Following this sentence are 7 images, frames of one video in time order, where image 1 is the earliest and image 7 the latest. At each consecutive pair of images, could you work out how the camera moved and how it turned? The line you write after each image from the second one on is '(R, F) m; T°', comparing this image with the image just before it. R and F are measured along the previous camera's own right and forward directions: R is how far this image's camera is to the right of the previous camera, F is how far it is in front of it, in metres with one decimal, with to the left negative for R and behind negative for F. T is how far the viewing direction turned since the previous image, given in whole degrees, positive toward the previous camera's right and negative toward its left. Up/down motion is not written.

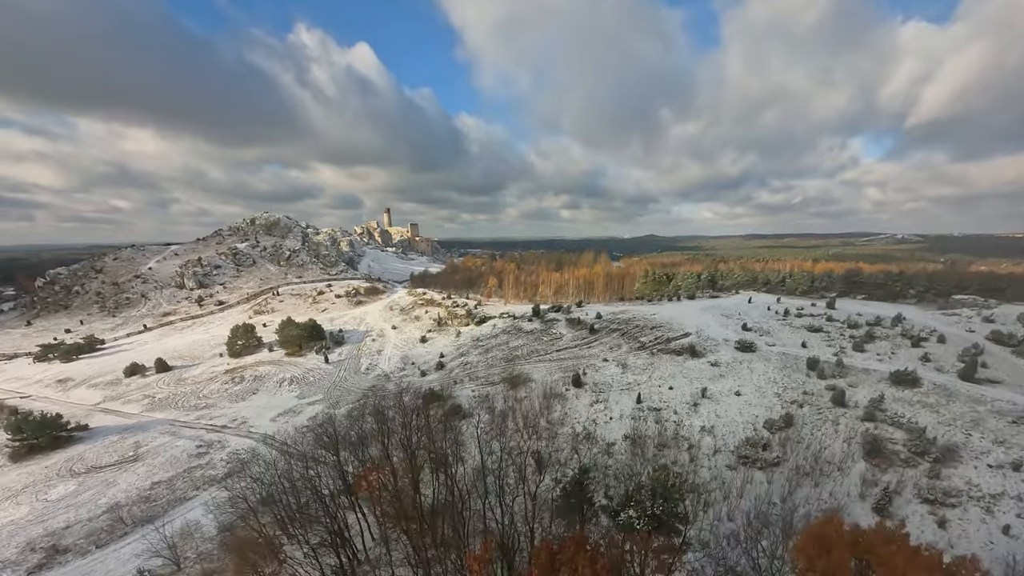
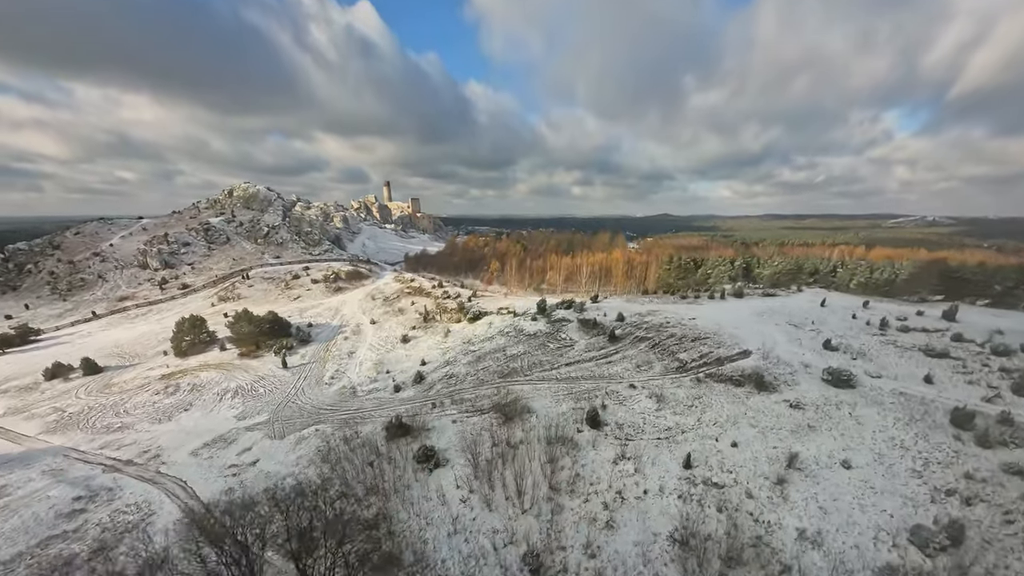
(+0.8, +9.8) m; -1°
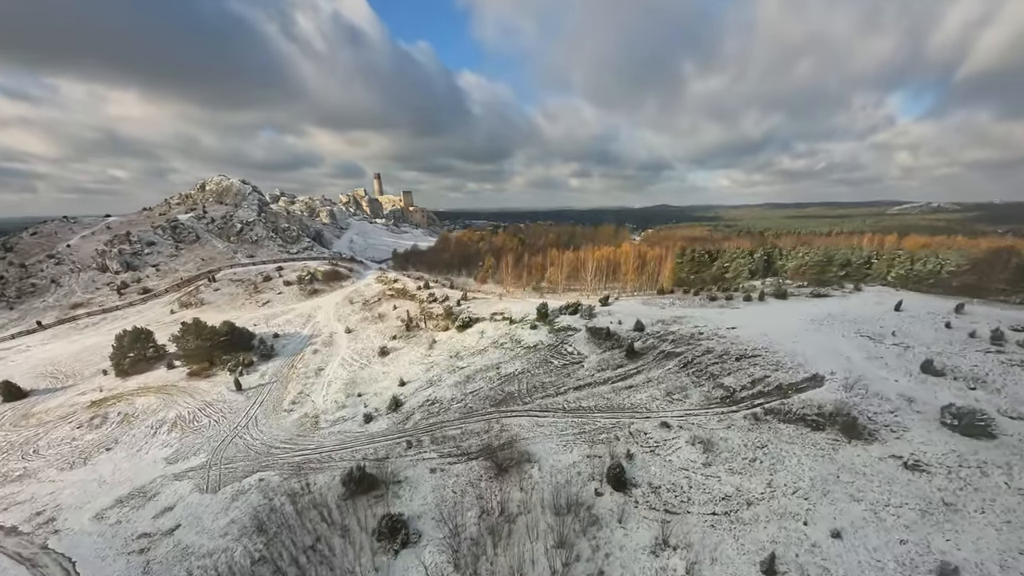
(+0.3, +6.6) m; 0°
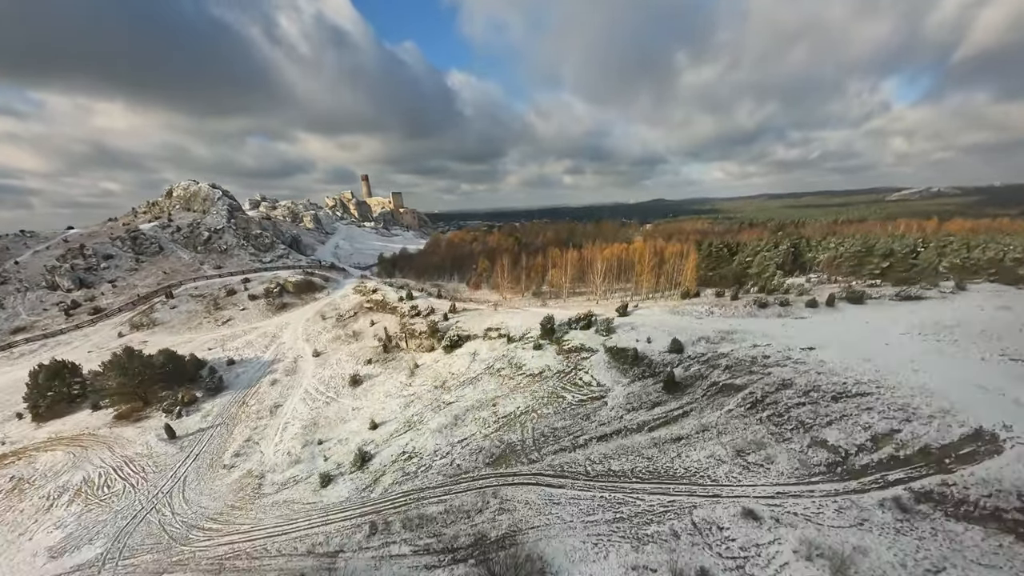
(+0.1, +7.0) m; 0°
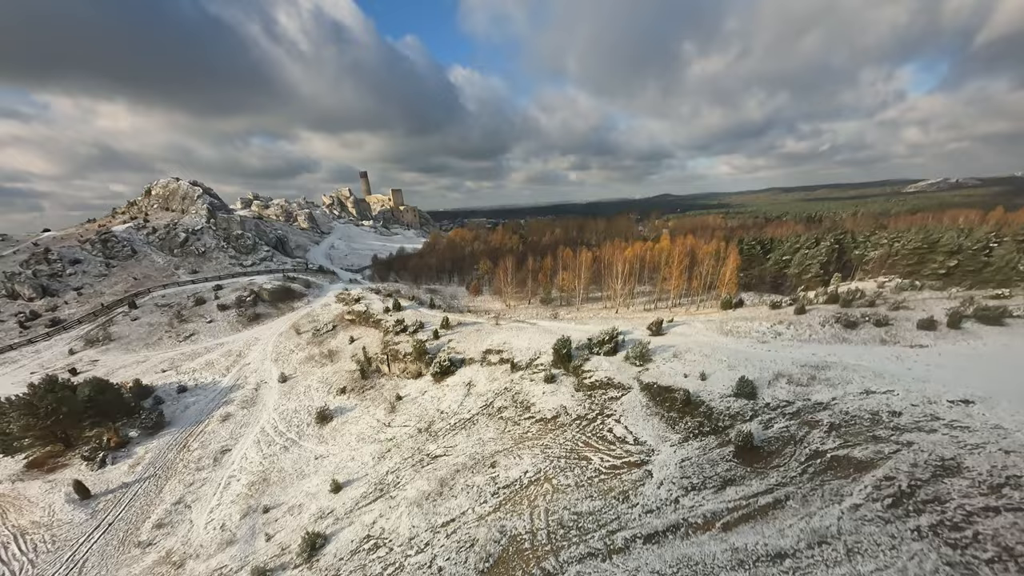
(+0.1, +6.4) m; -1°
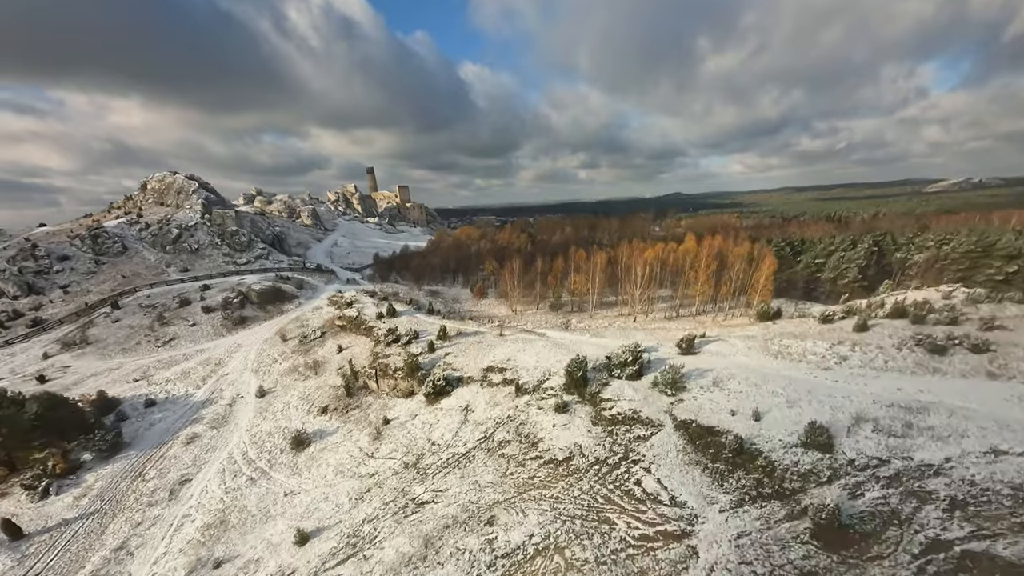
(+0.1, +3.6) m; -1°
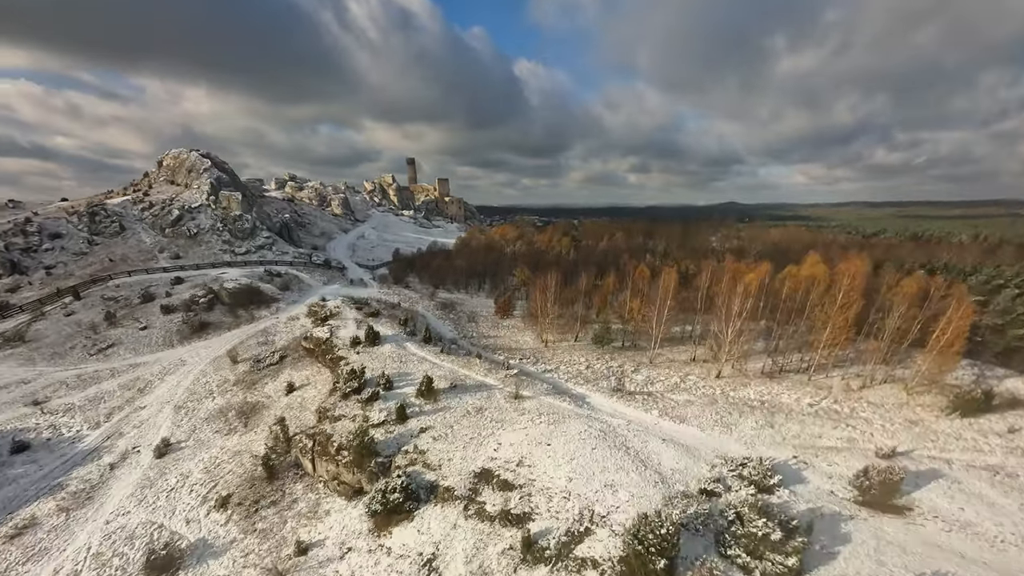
(+0.4, +10.0) m; -5°
